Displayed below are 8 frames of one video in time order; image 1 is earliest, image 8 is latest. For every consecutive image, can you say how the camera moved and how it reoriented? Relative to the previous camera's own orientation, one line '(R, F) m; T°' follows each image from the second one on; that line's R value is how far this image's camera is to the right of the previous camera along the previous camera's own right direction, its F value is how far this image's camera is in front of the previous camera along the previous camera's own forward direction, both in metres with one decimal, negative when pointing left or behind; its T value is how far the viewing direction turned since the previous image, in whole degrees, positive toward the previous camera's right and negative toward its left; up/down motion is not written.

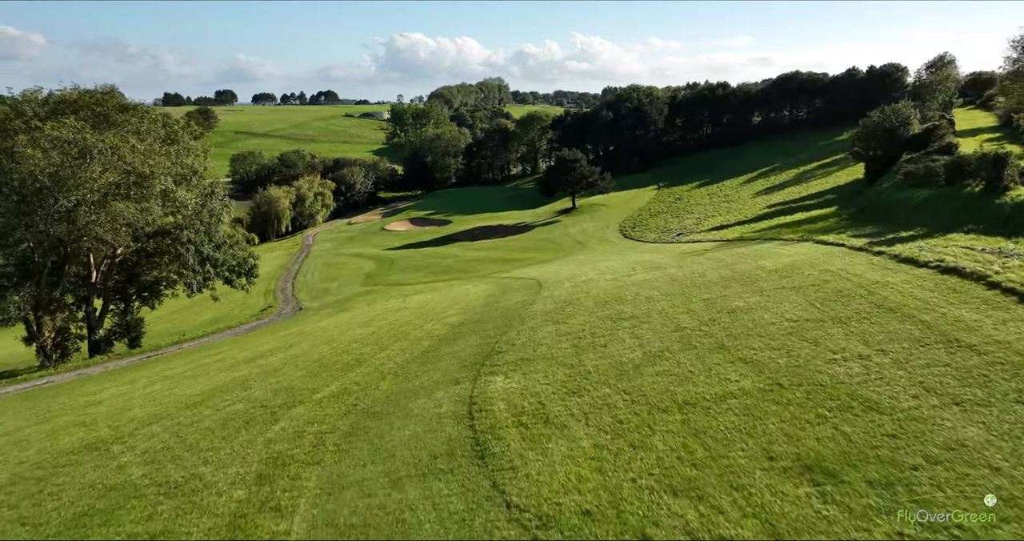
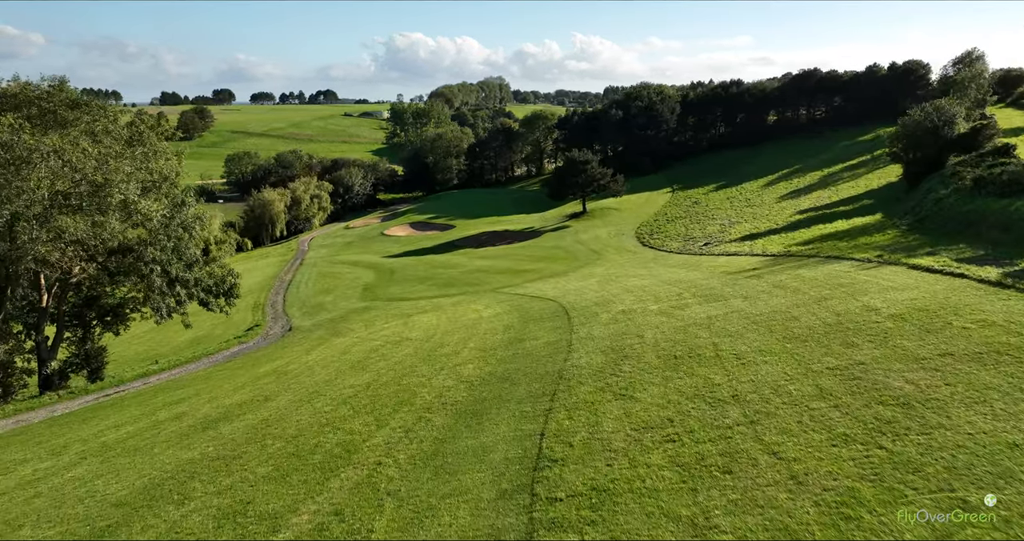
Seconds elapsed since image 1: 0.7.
(-0.7, +3.8) m; 0°
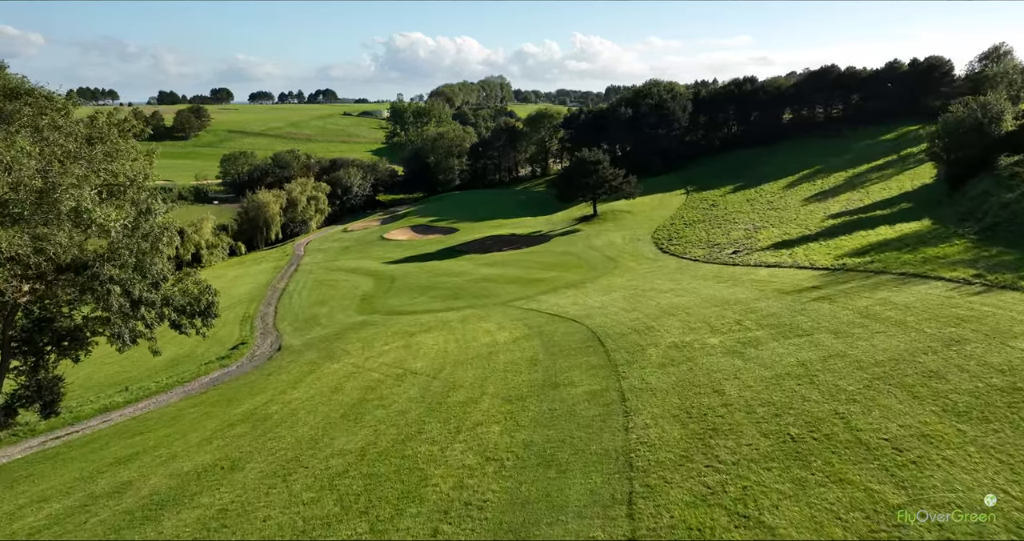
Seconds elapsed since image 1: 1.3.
(-0.6, +3.3) m; 0°
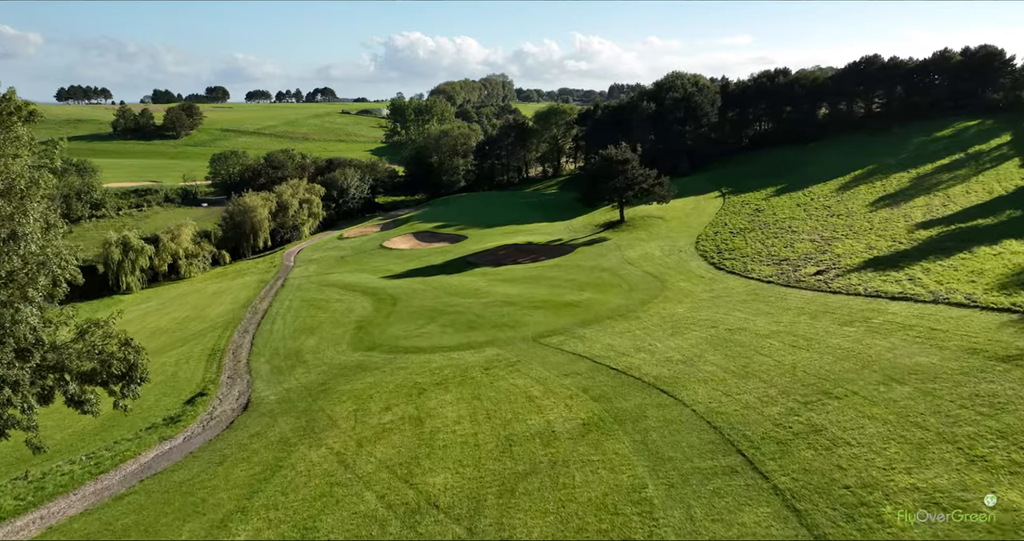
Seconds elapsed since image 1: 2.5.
(-1.3, +7.1) m; 0°
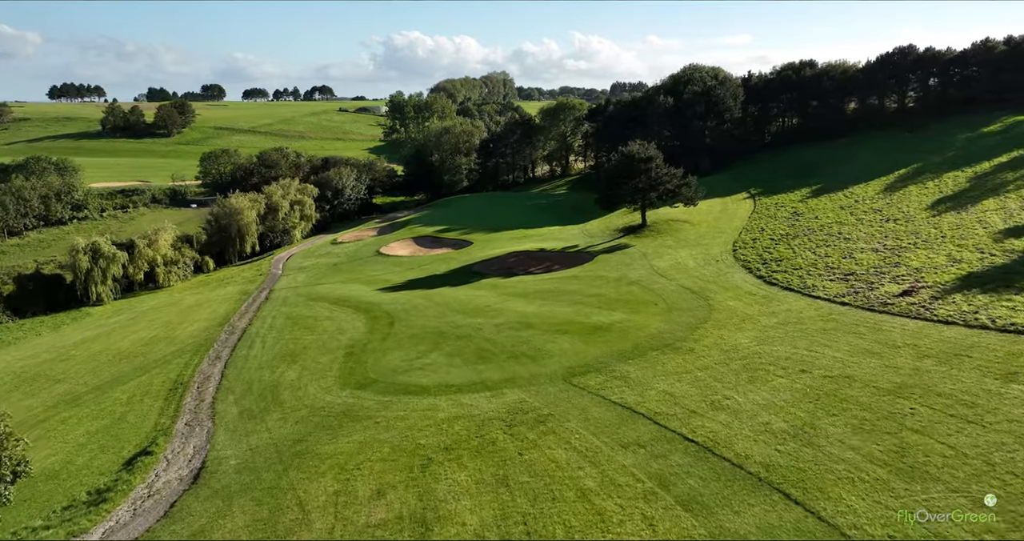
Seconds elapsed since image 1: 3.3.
(-0.8, +5.3) m; 0°
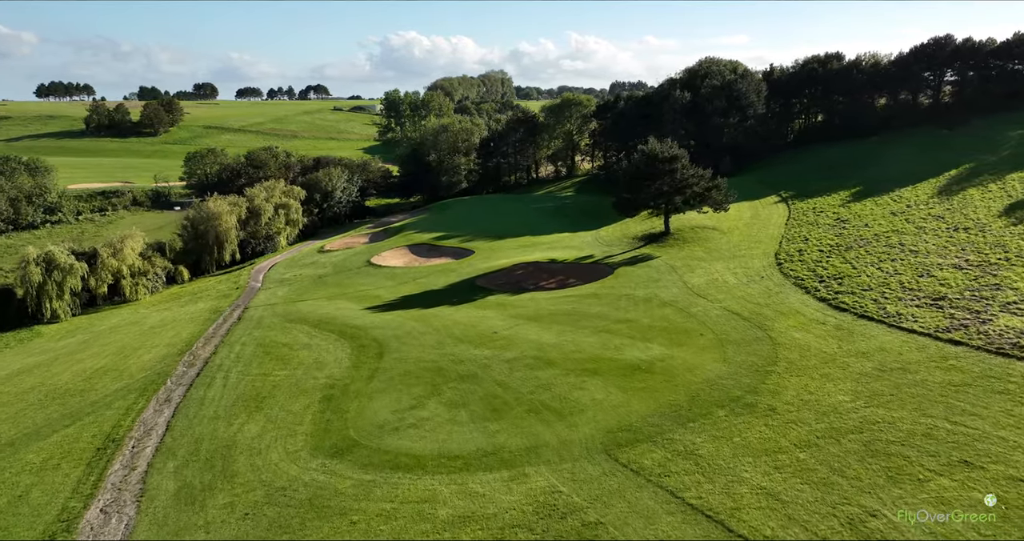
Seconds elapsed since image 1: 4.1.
(-0.7, +5.5) m; 0°
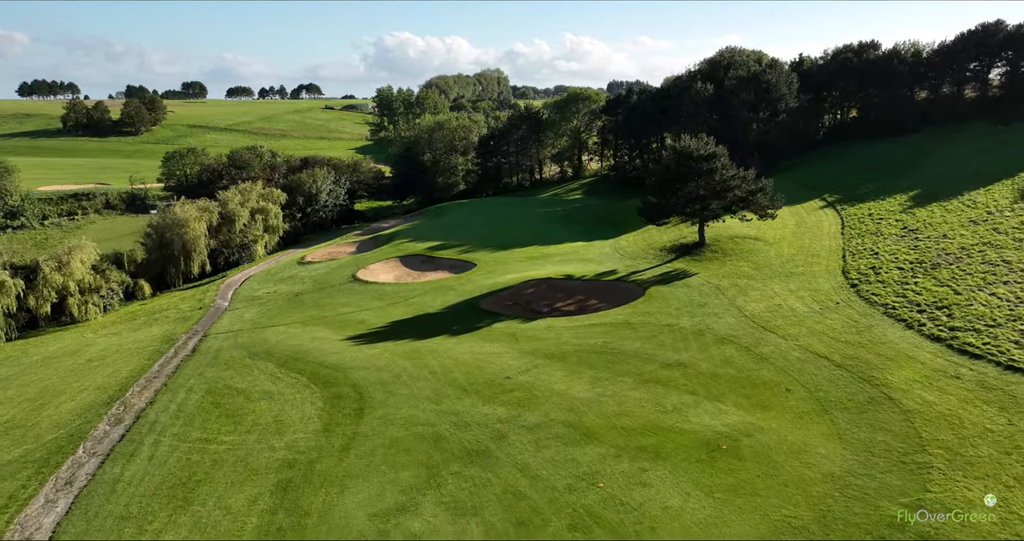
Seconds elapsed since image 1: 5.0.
(-0.8, +6.5) m; 0°
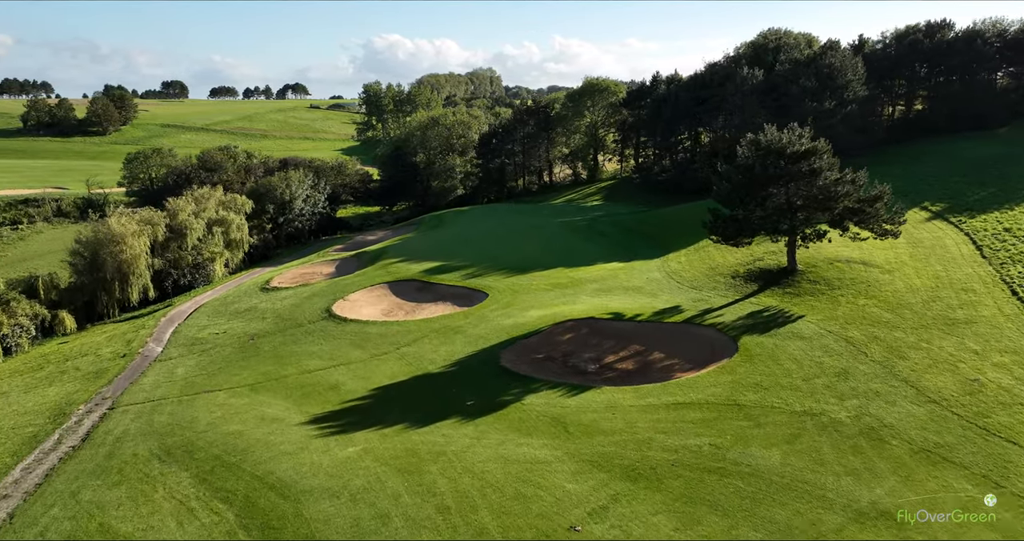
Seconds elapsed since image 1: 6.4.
(-1.6, +9.9) m; +1°
